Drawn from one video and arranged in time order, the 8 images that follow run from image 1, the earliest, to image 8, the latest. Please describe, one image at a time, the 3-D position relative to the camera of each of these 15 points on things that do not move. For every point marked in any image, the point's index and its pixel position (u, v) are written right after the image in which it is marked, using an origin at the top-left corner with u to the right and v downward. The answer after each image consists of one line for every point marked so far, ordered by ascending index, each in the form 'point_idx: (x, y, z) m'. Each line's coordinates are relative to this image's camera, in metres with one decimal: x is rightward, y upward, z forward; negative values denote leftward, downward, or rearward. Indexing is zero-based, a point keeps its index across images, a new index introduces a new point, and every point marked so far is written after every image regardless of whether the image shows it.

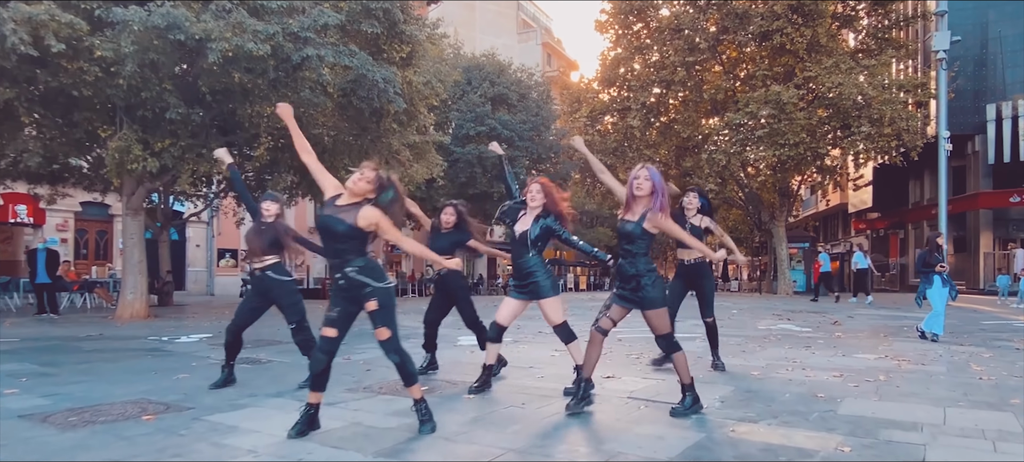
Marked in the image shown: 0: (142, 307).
0: (-8.1, -1.6, +17.3) m
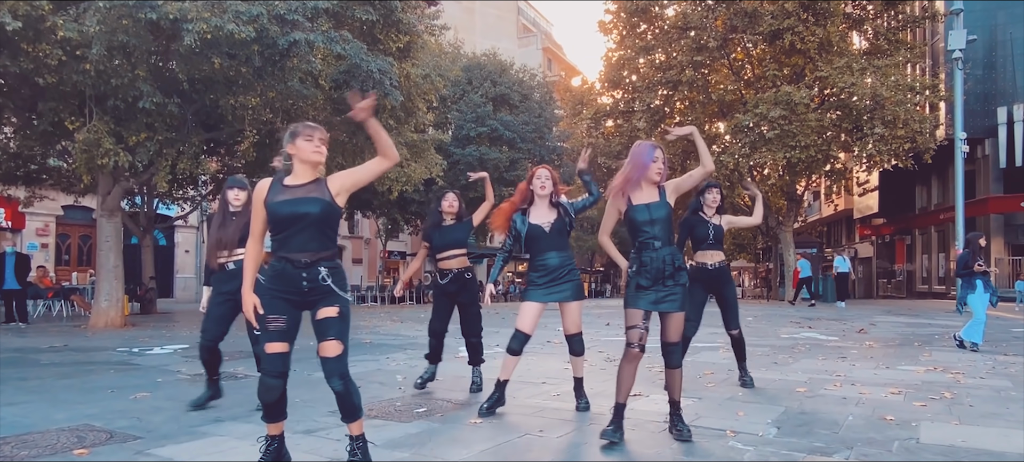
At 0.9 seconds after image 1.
0: (-8.0, -1.7, +16.2) m
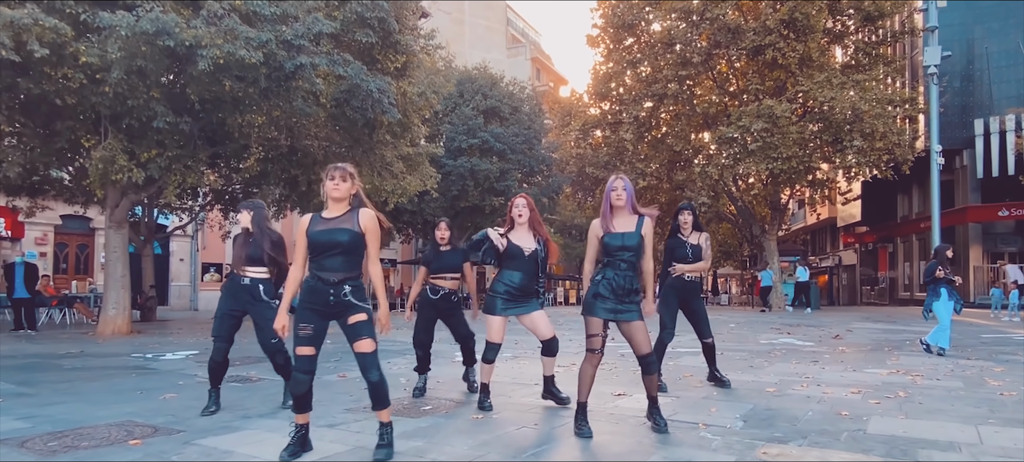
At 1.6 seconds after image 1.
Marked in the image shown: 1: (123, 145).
0: (-8.2, -1.9, +16.8) m
1: (-6.4, +1.4, +13.1) m
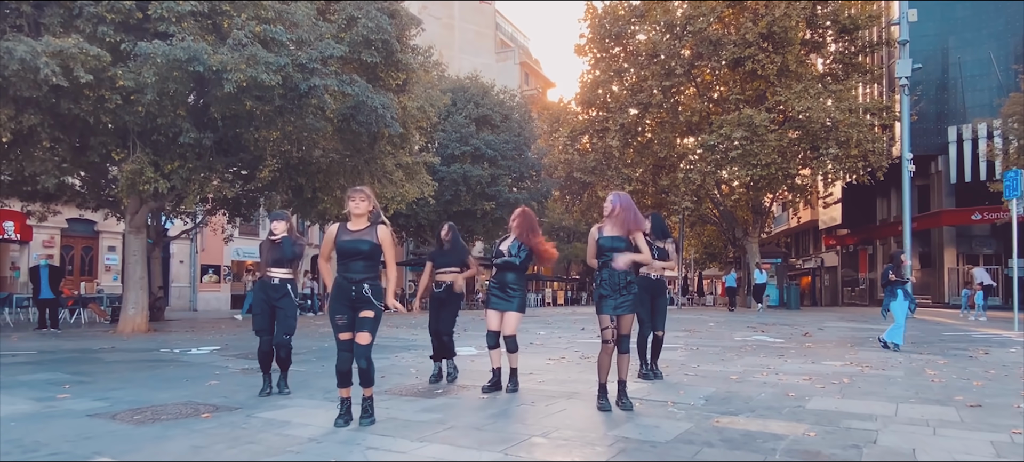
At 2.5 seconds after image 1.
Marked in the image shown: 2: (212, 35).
0: (-8.3, -2.0, +17.9) m
1: (-6.5, +1.3, +14.3) m
2: (-5.2, +3.4, +13.7) m
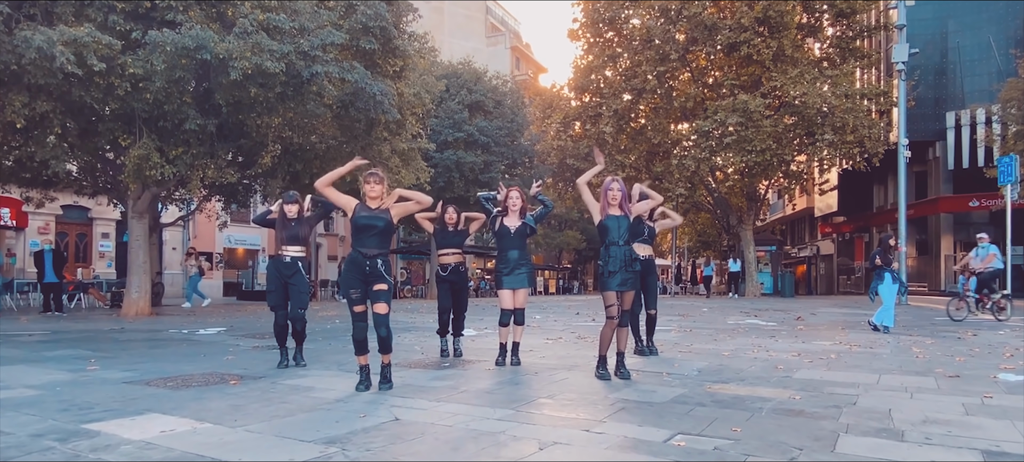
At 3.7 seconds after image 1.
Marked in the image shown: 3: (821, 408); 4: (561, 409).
0: (-8.4, -1.7, +18.3) m
1: (-6.5, +1.6, +14.6) m
2: (-5.2, +3.7, +14.1) m
3: (+2.1, -1.2, +5.5) m
4: (+0.3, -1.2, +5.5) m
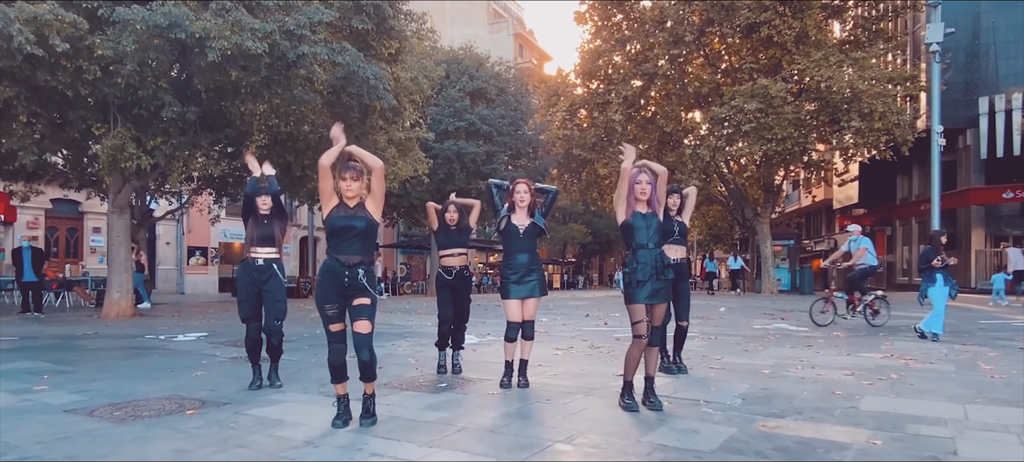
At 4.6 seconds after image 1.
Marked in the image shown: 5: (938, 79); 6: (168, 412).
0: (-8.3, -1.6, +17.3) m
1: (-6.5, +1.7, +13.5) m
2: (-5.1, +3.7, +12.9) m
3: (+2.2, -1.2, +4.4) m
4: (+0.4, -1.3, +4.4) m
5: (+10.2, +3.6, +19.0) m
6: (-2.7, -1.4, +6.1) m
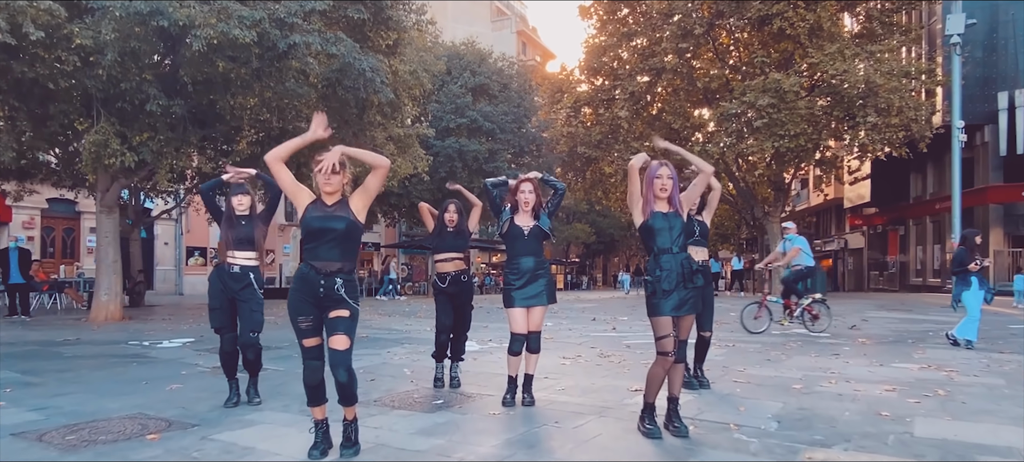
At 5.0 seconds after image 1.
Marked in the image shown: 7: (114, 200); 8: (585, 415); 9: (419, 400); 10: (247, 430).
0: (-8.2, -1.6, +16.6) m
1: (-6.4, +1.6, +12.9) m
2: (-5.1, +3.7, +12.2) m
3: (+2.2, -1.2, +3.7) m
4: (+0.4, -1.3, +3.7) m
5: (+10.3, +3.7, +18.3) m
6: (-2.6, -1.4, +5.4) m
7: (-8.2, +0.6, +16.4) m
8: (+0.5, -1.4, +5.9) m
9: (-0.8, -1.4, +6.7) m
10: (-1.8, -1.4, +5.4) m
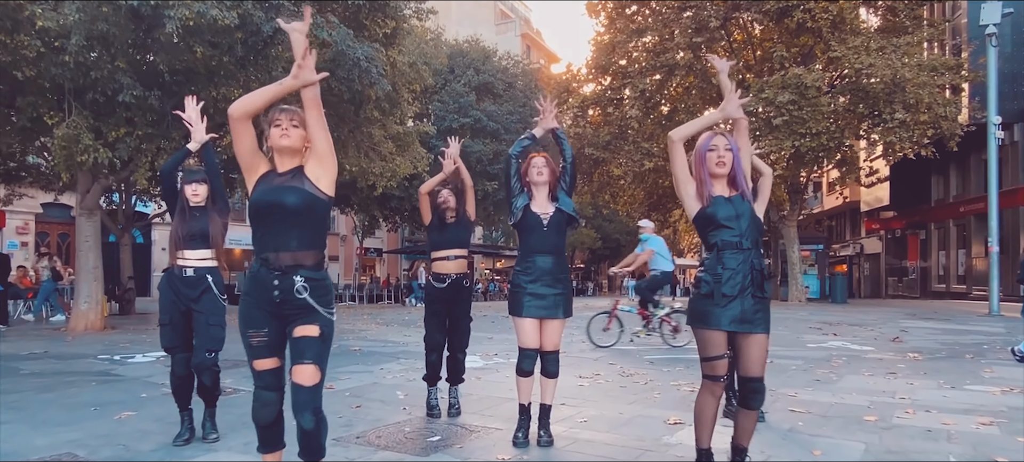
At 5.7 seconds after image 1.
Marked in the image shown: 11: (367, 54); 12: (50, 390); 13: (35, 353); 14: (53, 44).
0: (-8.1, -1.7, +15.5) m
1: (-6.3, +1.6, +11.8) m
2: (-4.9, +3.7, +11.2) m
3: (+2.3, -1.2, +2.5) m
4: (+0.5, -1.2, +2.6) m
5: (+10.4, +3.6, +17.1) m
6: (-2.5, -1.4, +4.3) m
7: (-8.1, +0.6, +15.4) m
8: (+0.6, -1.4, +4.8) m
9: (-0.7, -1.4, +5.5) m
10: (-1.7, -1.4, +4.3) m
11: (-2.3, +2.8, +13.0) m
12: (-4.8, -1.6, +8.1) m
13: (-7.0, -1.8, +11.7) m
14: (-6.1, +2.5, +10.6) m
